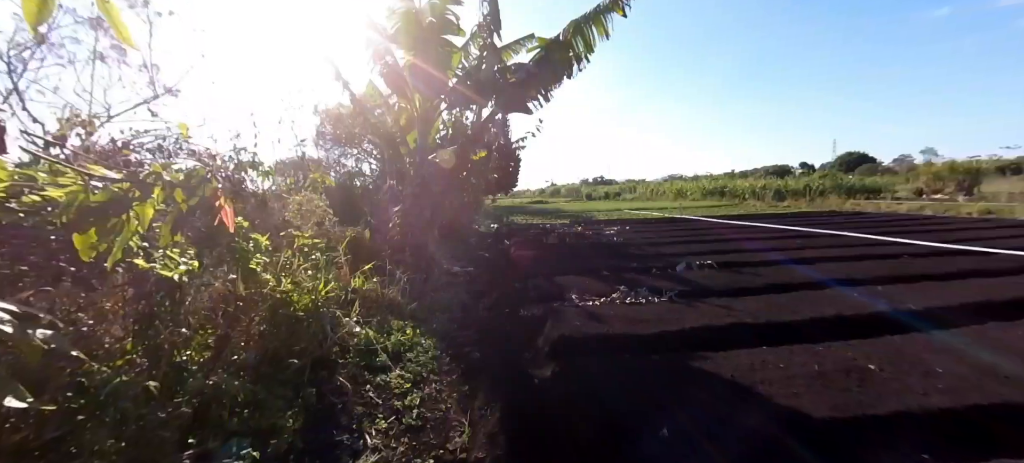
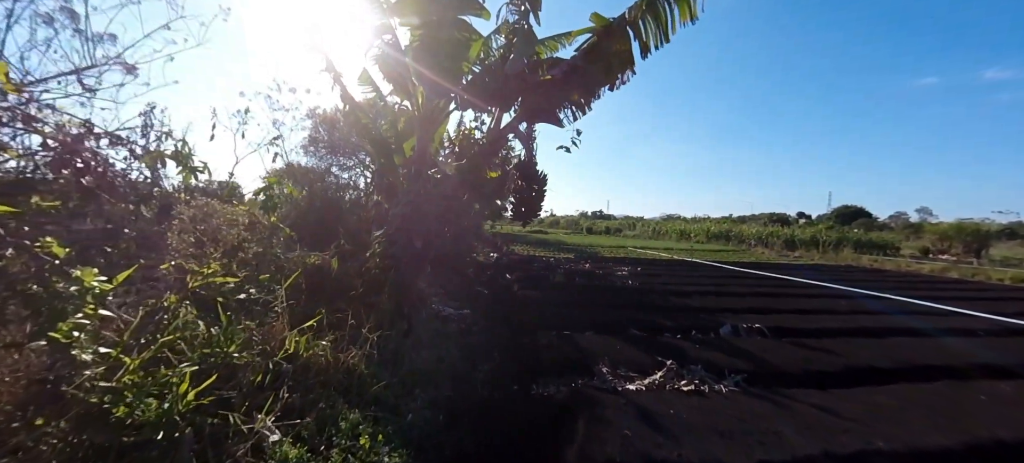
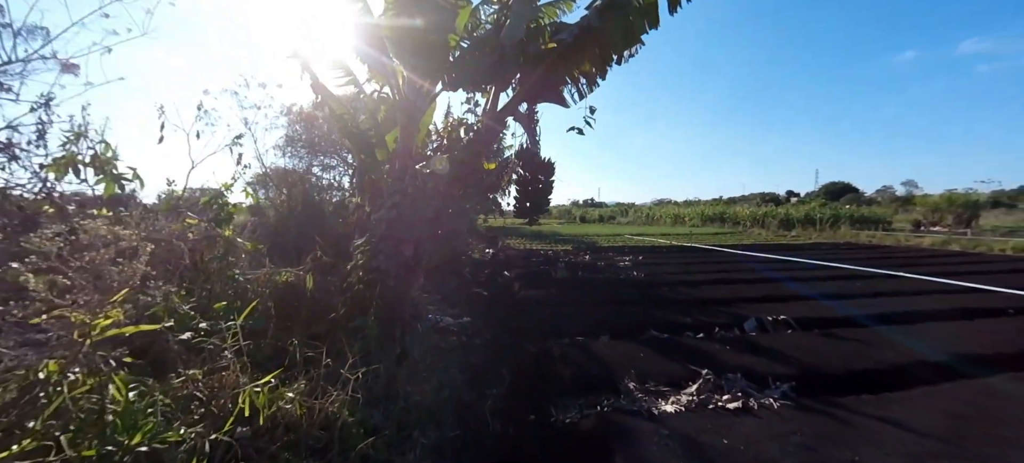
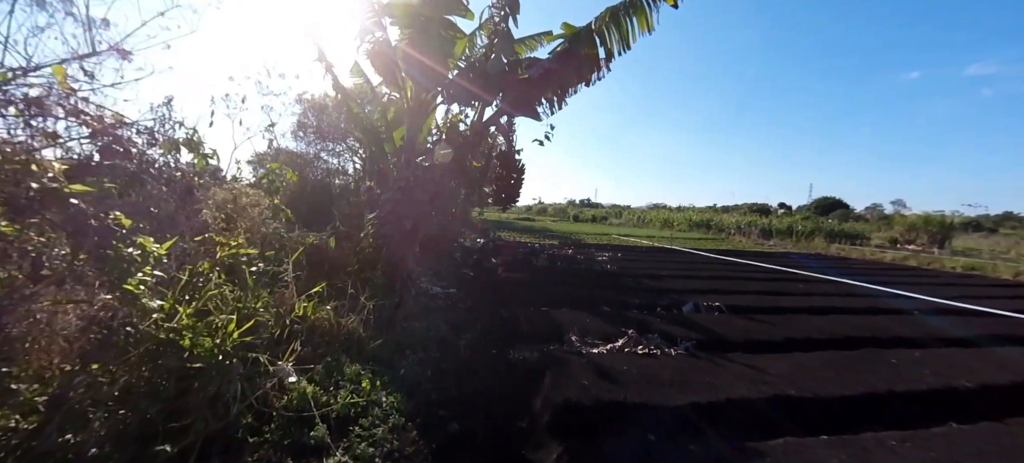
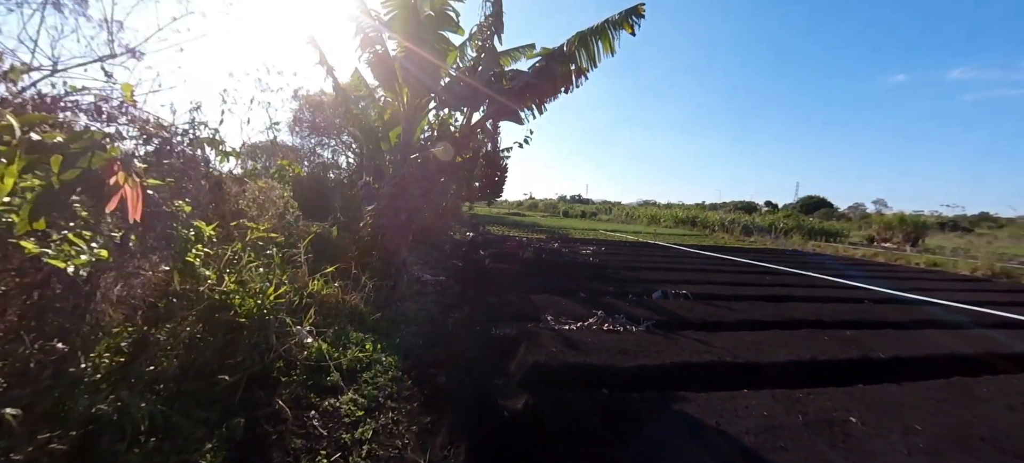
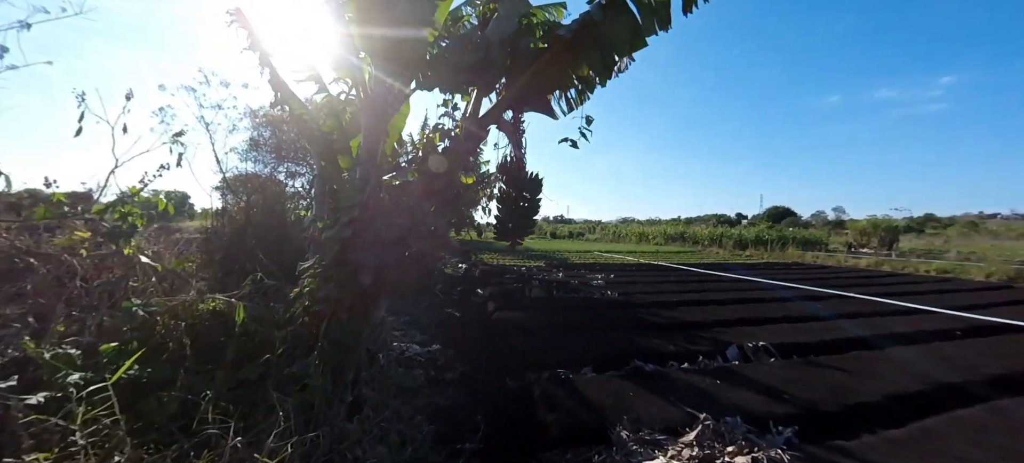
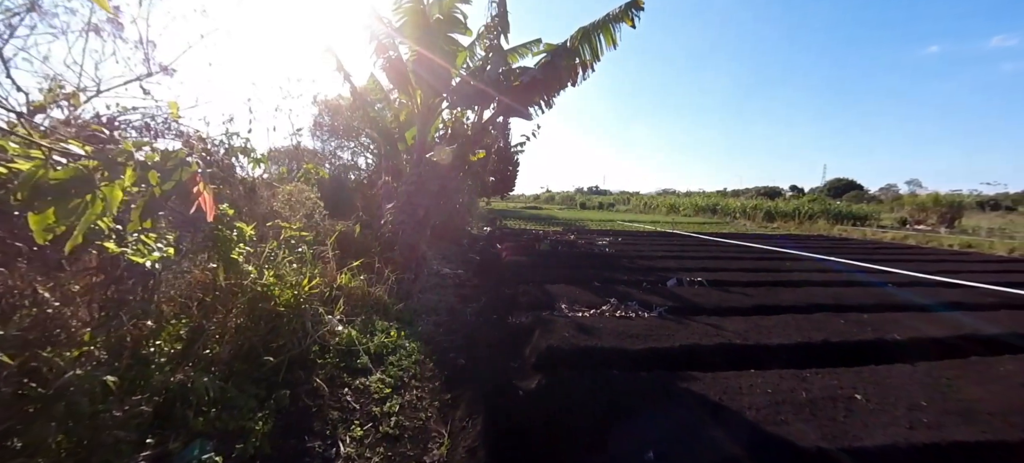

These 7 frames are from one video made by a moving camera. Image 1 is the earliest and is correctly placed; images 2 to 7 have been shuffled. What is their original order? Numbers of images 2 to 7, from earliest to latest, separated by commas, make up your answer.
7, 5, 4, 2, 3, 6
